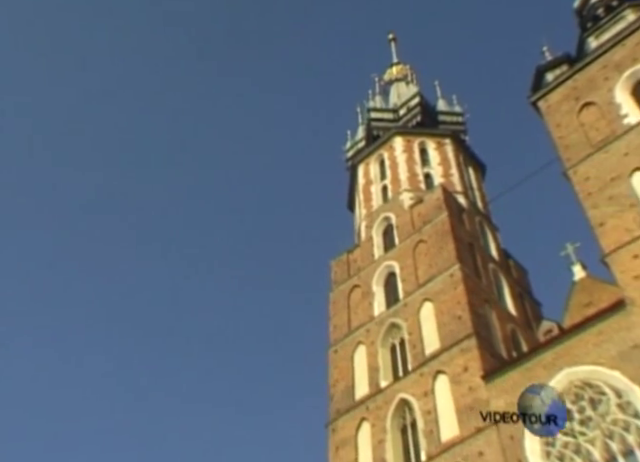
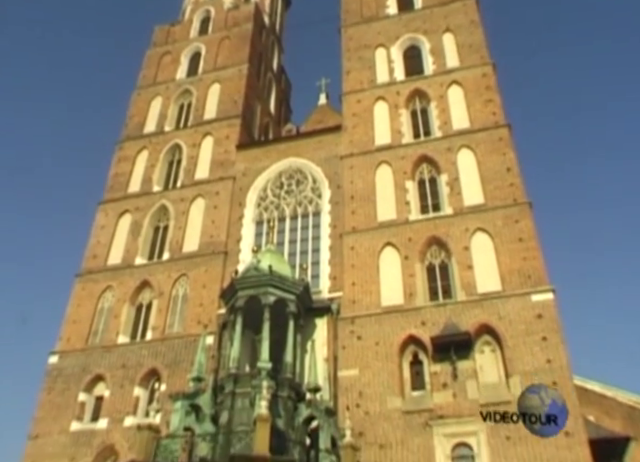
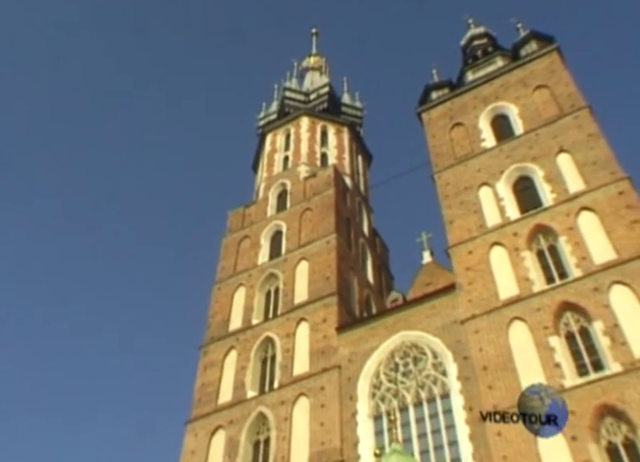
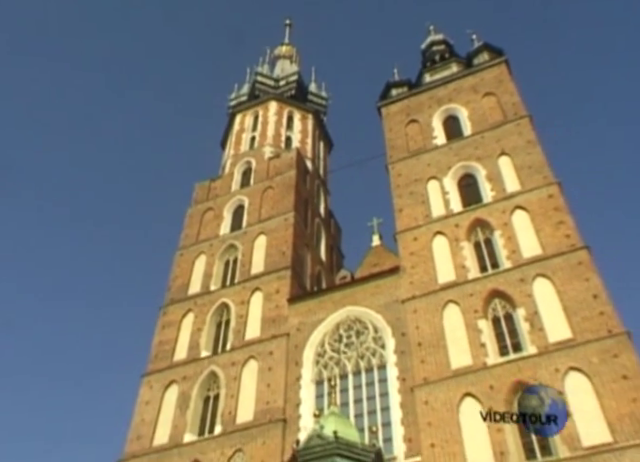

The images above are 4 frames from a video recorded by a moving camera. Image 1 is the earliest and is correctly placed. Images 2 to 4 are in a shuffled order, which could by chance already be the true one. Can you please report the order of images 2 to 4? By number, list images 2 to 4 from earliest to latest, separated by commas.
3, 4, 2
